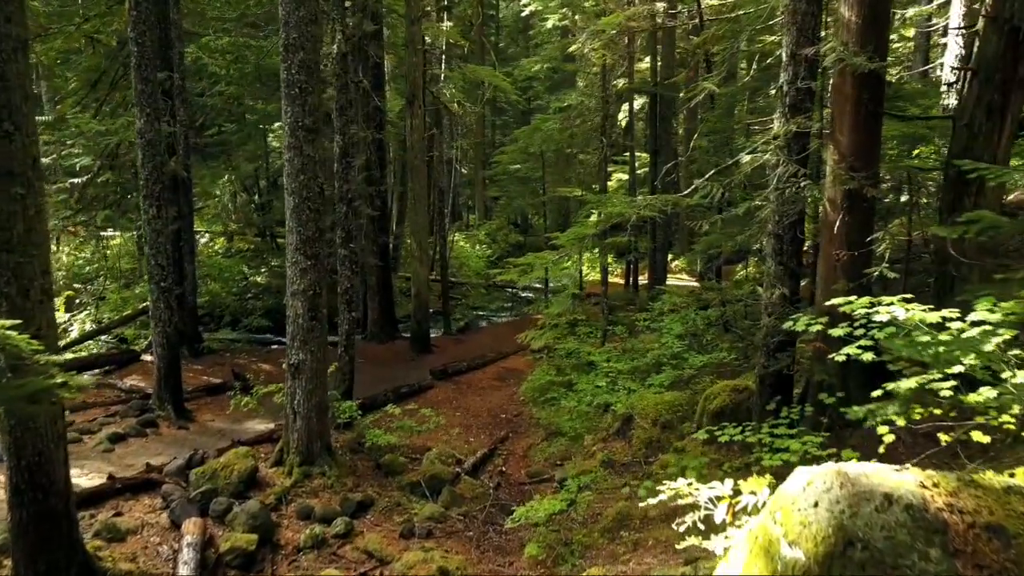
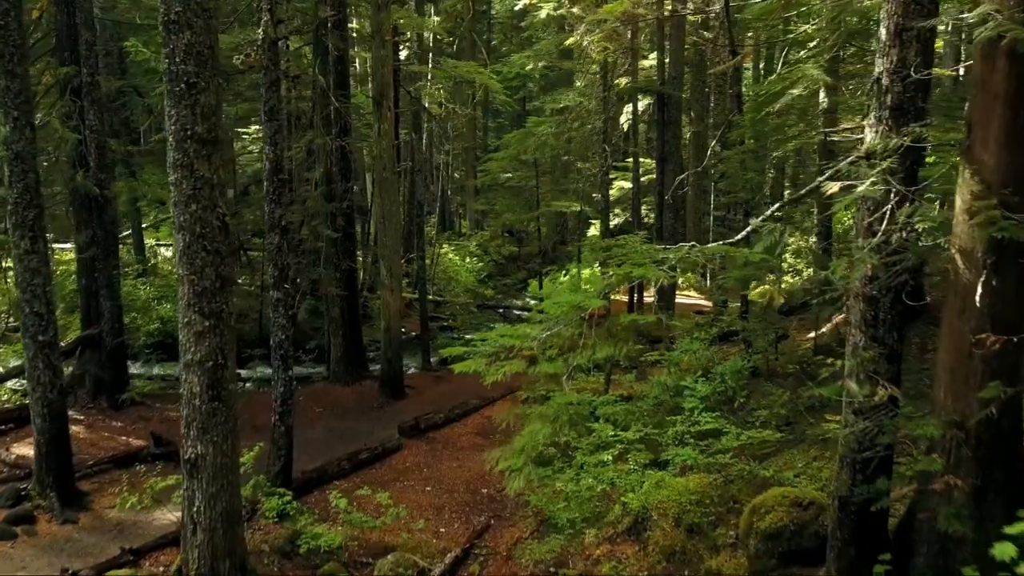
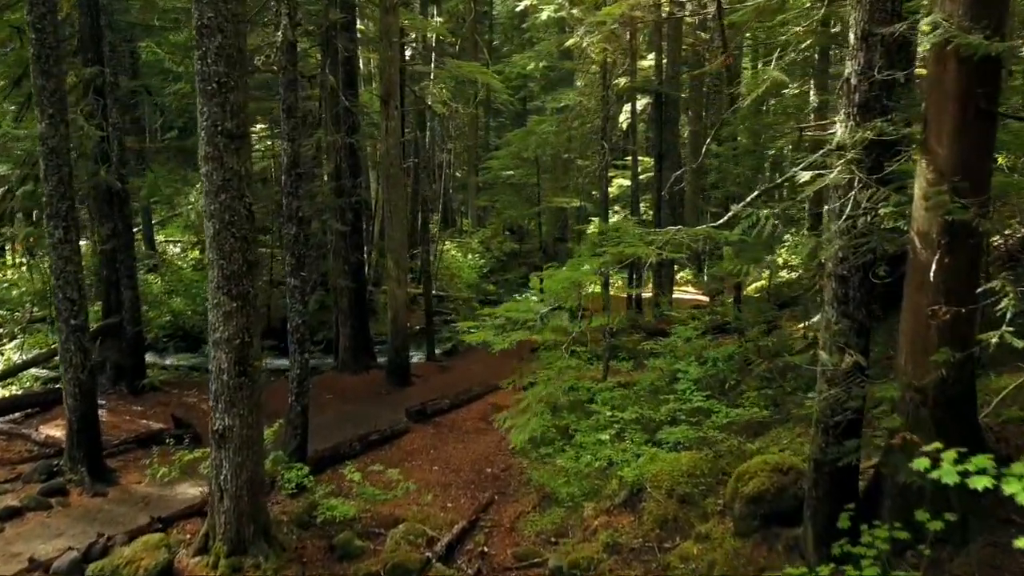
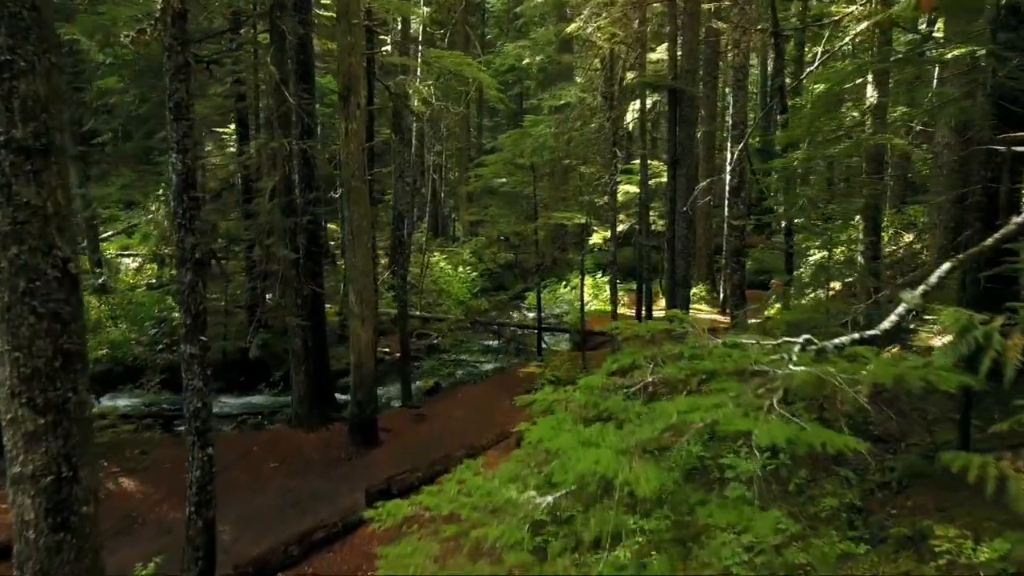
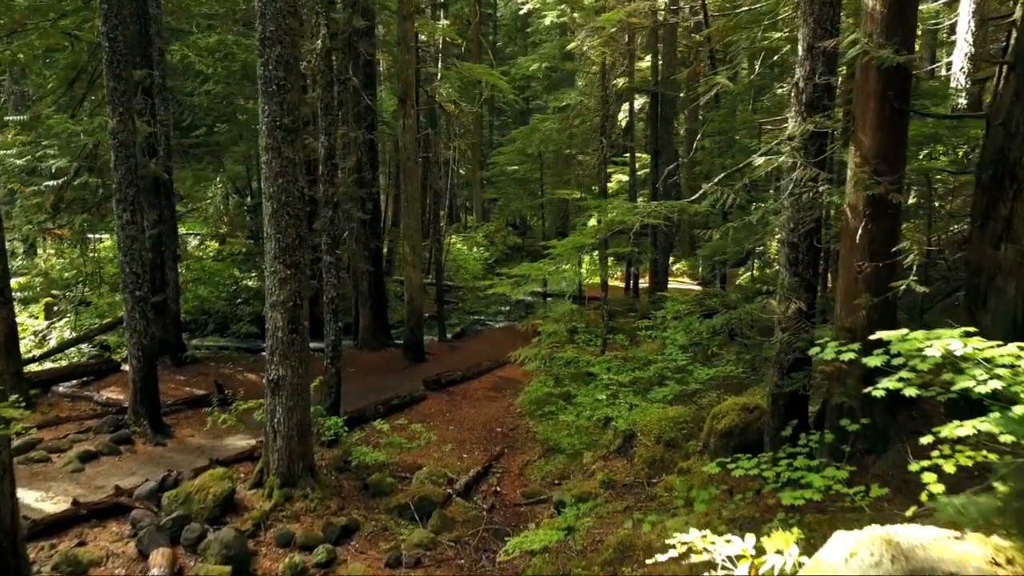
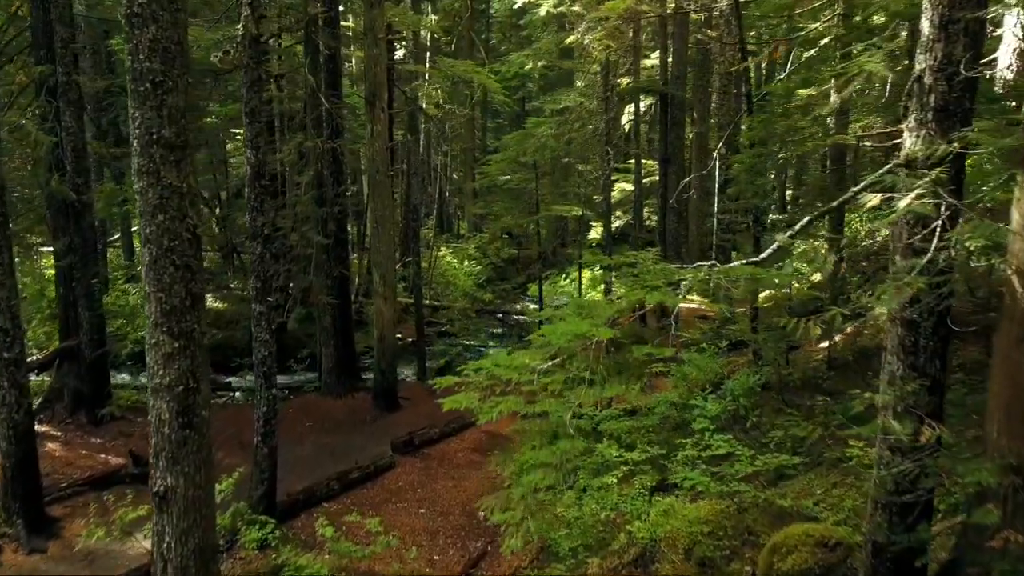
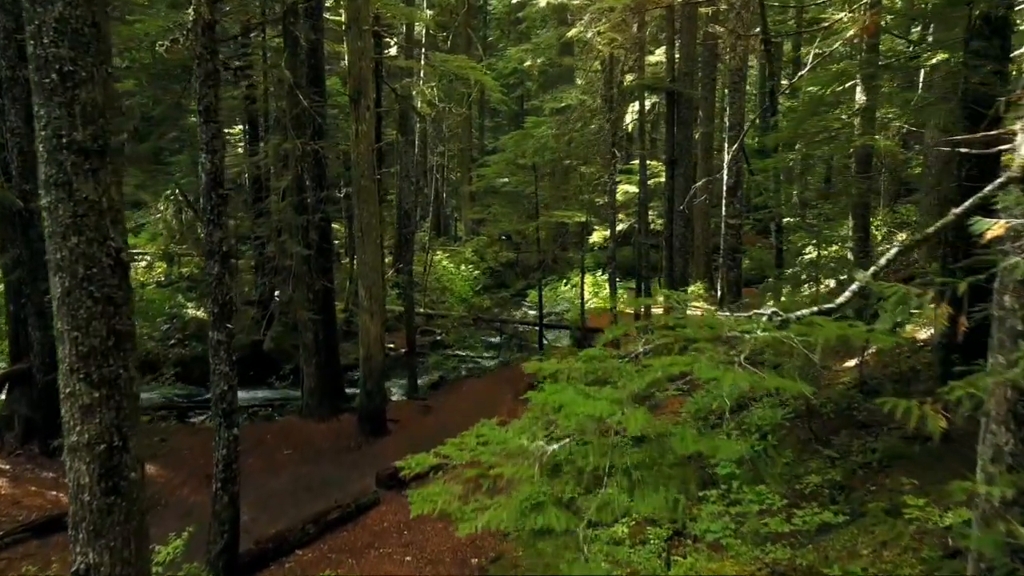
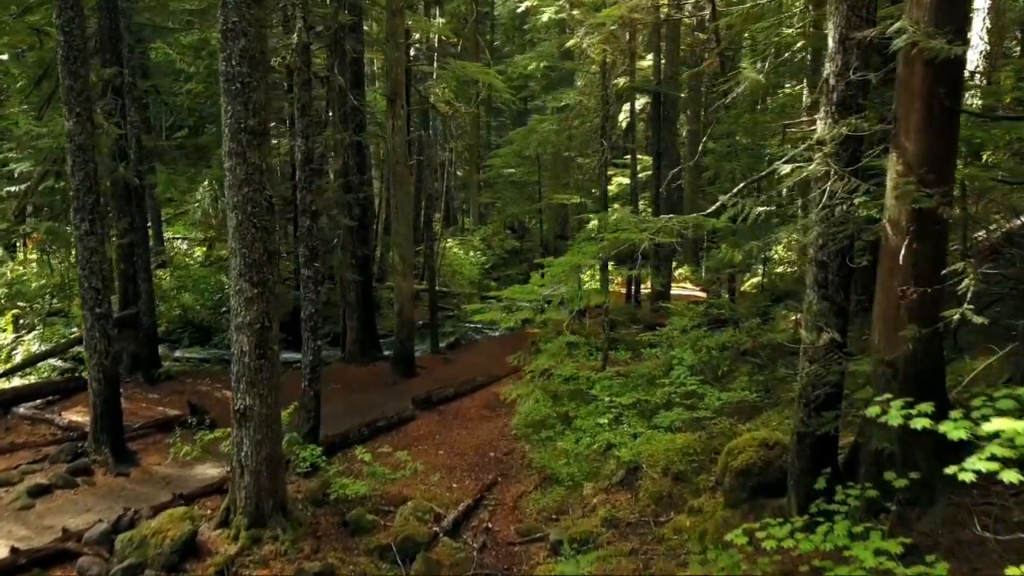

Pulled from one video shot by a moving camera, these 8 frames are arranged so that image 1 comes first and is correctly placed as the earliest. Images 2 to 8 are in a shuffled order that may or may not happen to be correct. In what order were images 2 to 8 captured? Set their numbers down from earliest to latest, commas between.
5, 8, 3, 2, 6, 7, 4
